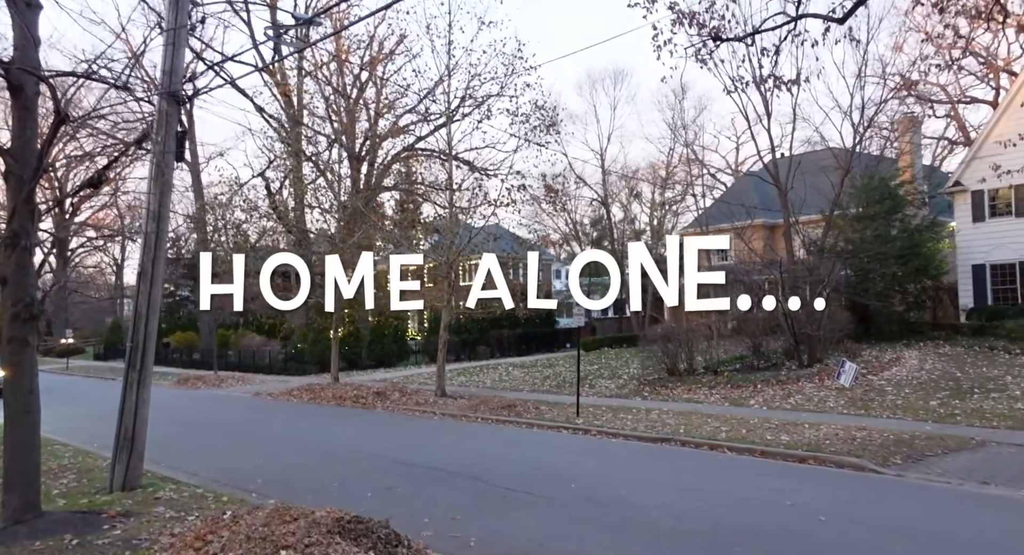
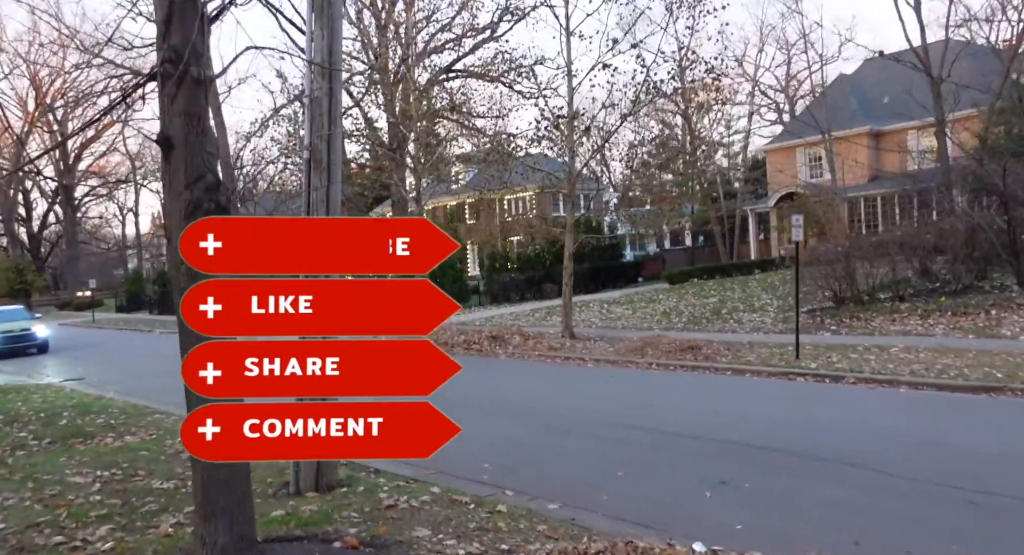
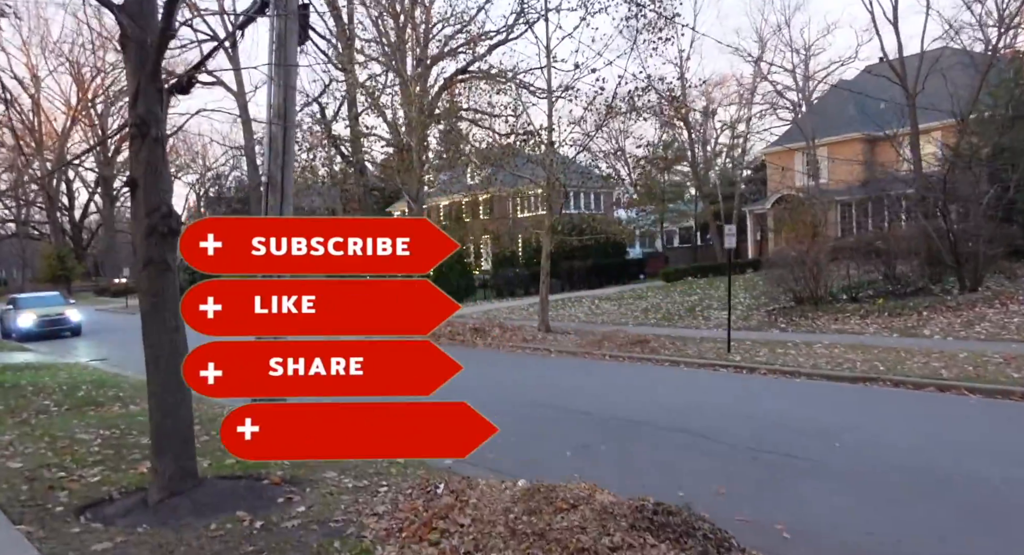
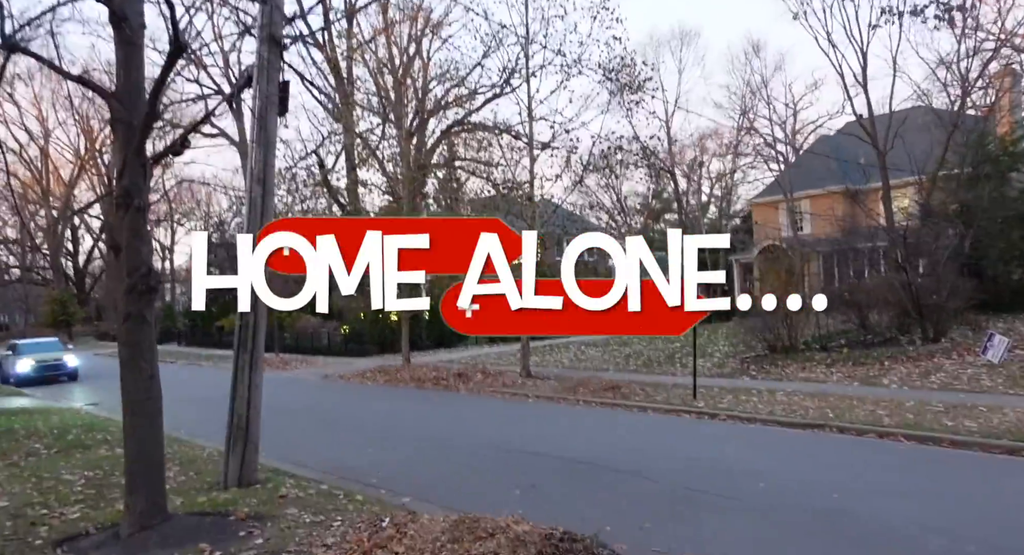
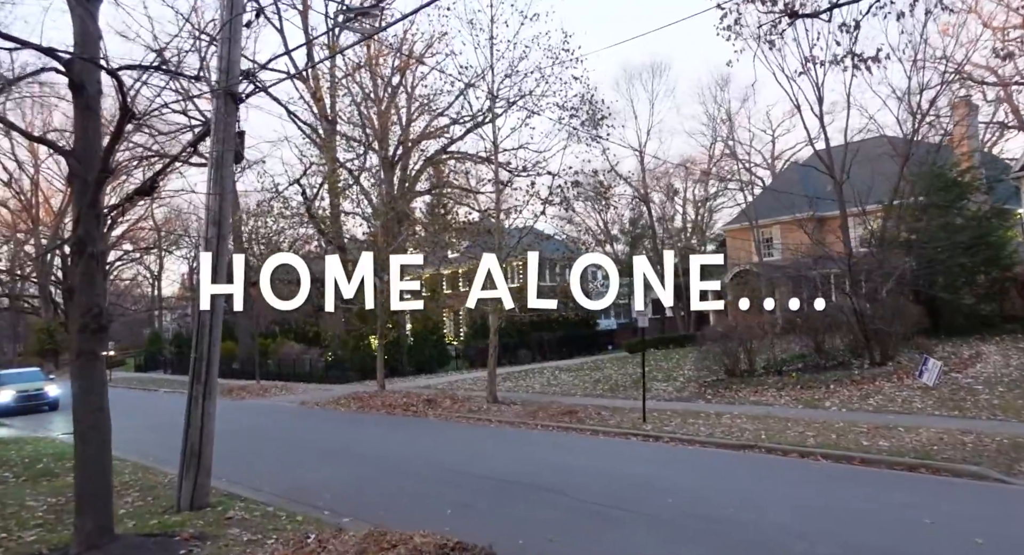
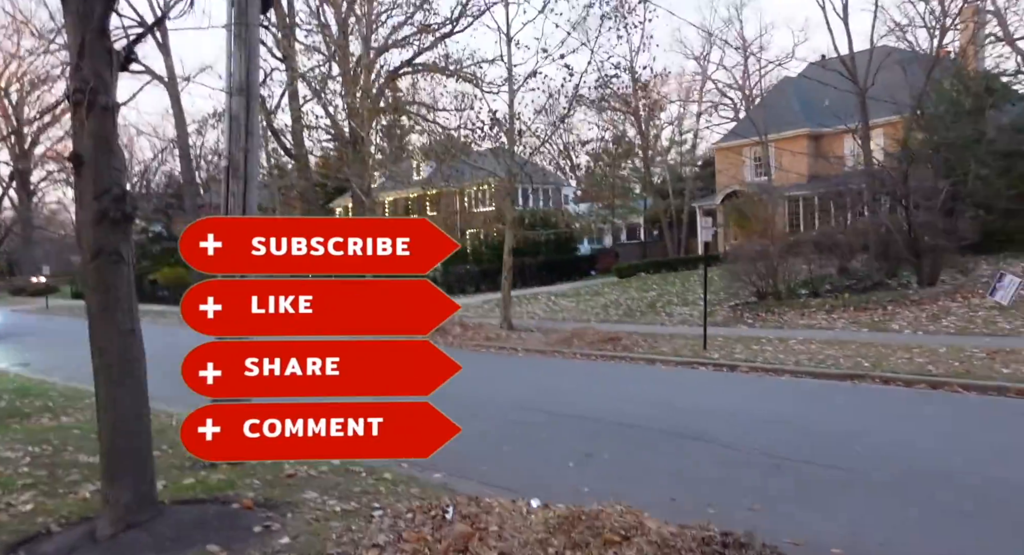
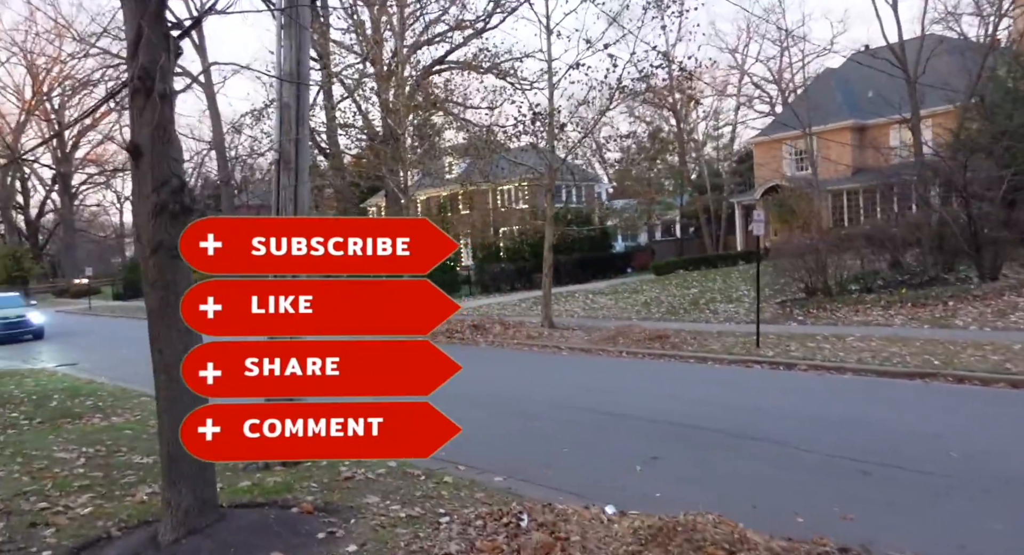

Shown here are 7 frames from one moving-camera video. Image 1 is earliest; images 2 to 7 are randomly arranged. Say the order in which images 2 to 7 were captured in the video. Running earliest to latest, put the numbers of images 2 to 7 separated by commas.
5, 4, 3, 6, 7, 2
